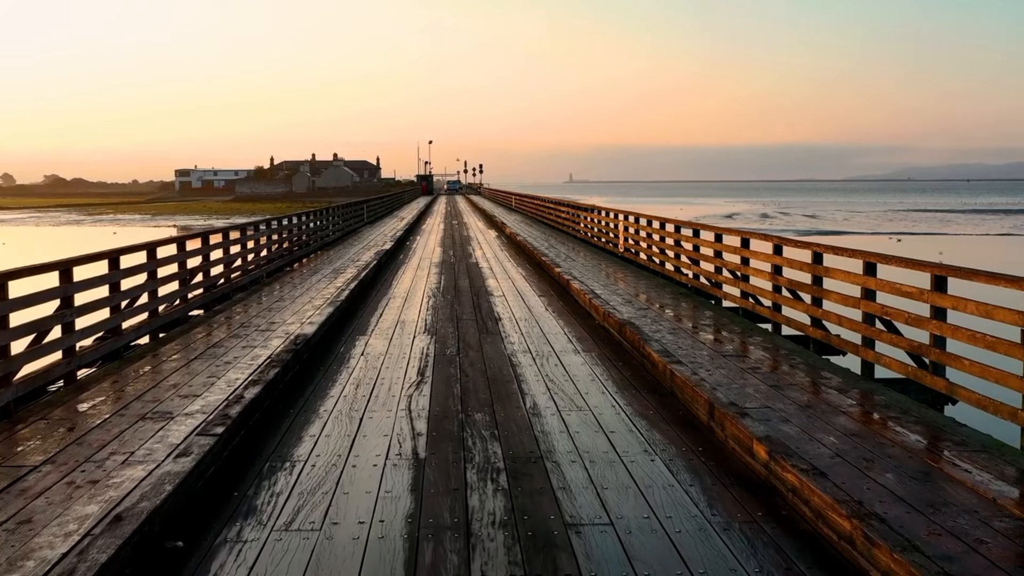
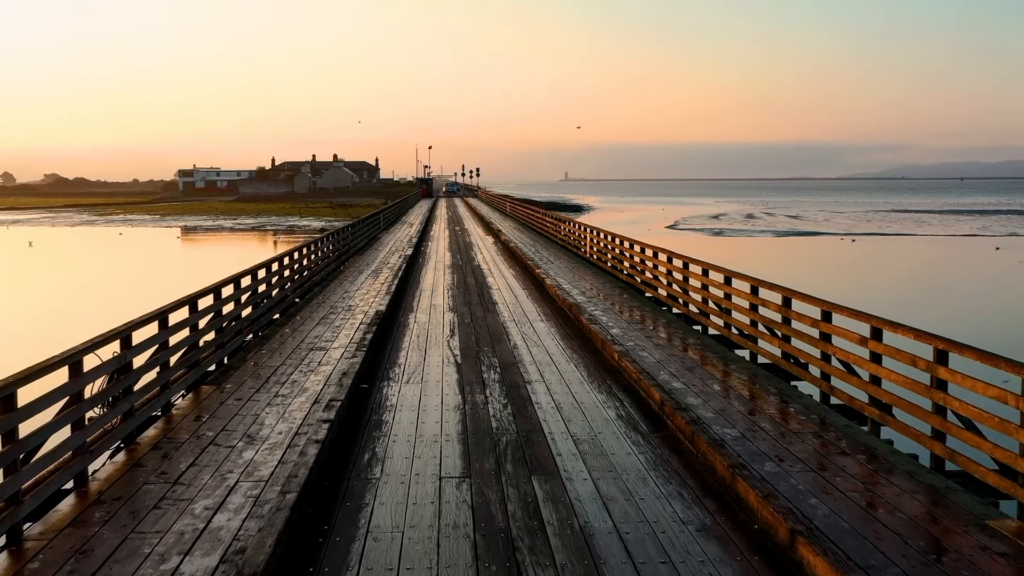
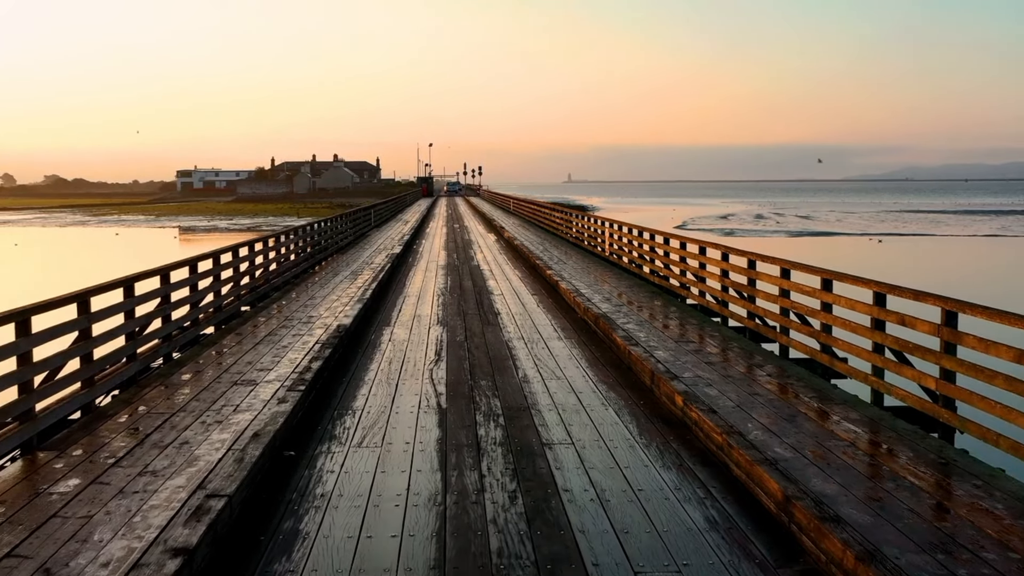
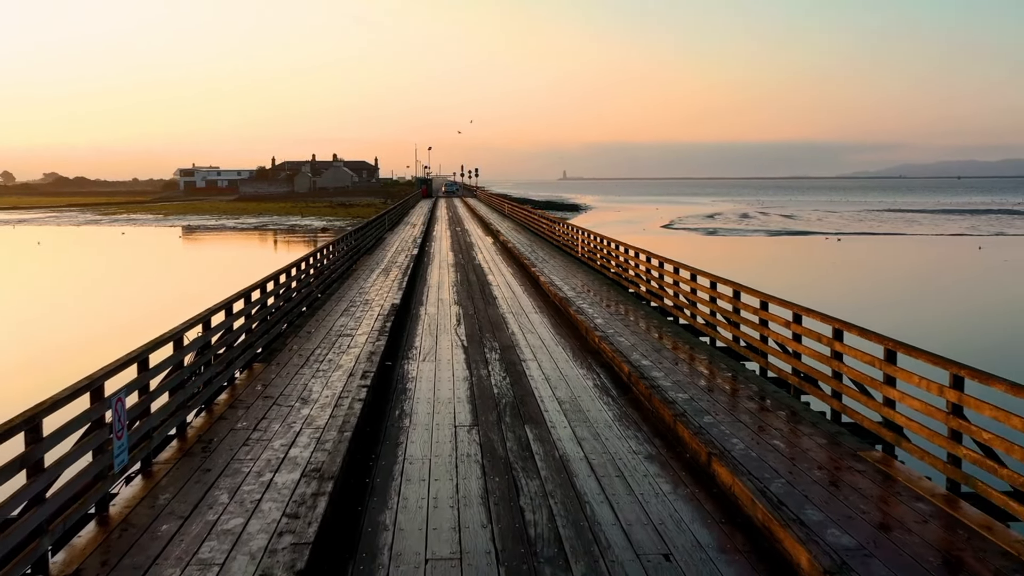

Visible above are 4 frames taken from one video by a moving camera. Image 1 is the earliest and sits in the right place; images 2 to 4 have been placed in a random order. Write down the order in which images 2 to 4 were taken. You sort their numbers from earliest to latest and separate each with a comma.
3, 2, 4
